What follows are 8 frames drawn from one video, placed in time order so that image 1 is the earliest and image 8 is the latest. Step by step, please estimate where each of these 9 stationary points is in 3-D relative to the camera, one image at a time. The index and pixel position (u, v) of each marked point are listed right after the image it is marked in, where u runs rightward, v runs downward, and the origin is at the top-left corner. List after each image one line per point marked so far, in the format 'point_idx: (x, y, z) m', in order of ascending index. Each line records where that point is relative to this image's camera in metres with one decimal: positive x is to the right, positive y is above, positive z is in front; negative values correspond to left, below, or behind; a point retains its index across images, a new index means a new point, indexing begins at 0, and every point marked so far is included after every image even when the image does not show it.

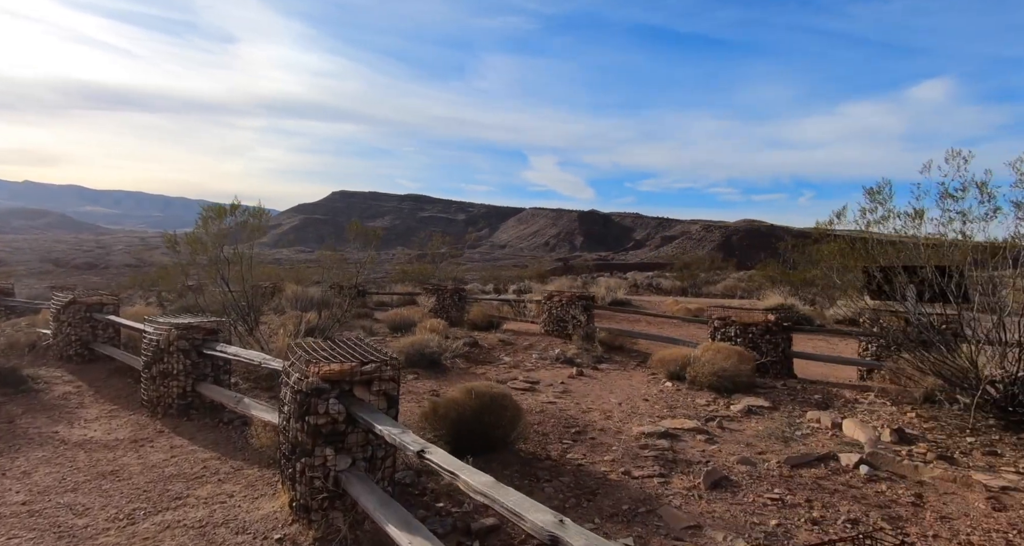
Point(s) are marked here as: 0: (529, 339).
0: (+0.4, -1.5, +12.3) m
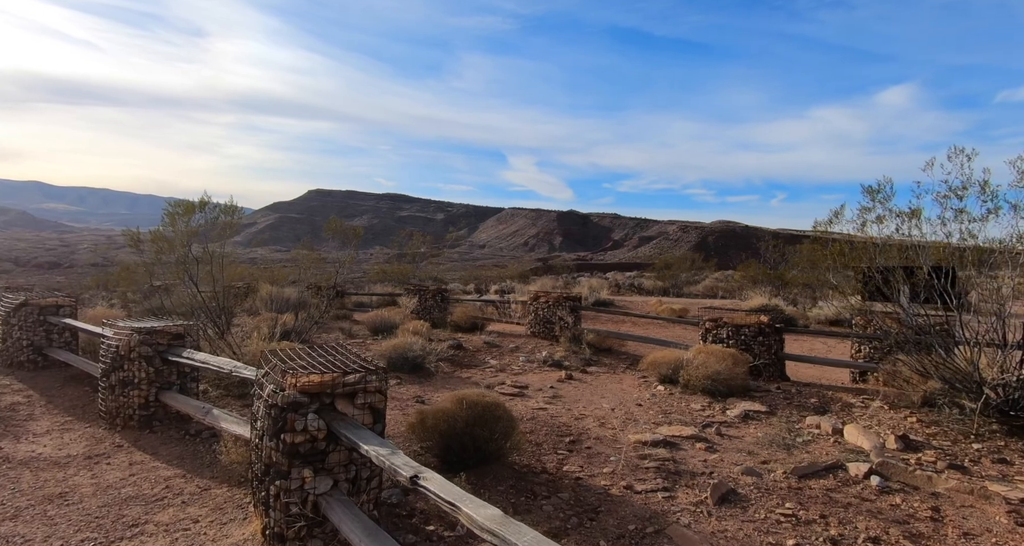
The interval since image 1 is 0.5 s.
0: (+0.1, -1.5, +12.0) m
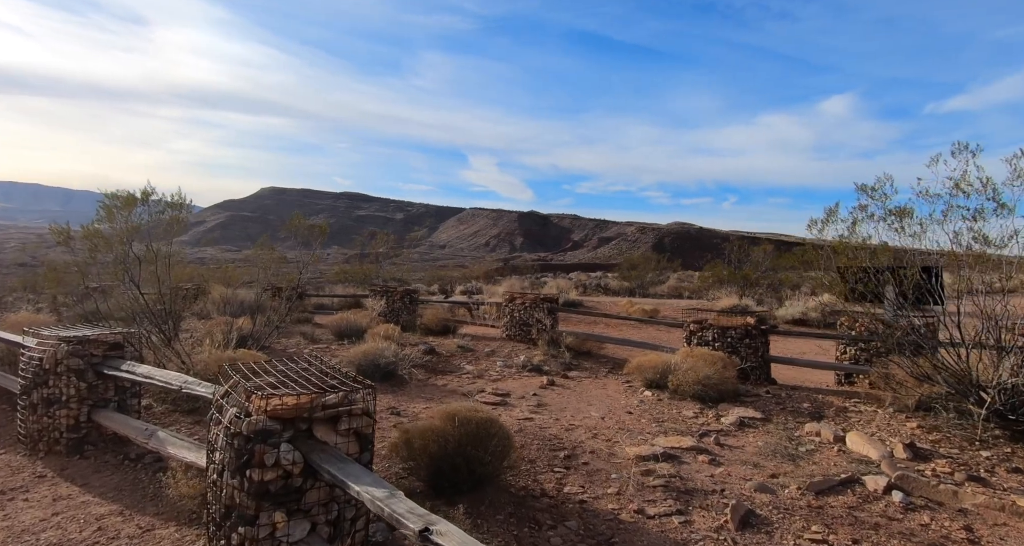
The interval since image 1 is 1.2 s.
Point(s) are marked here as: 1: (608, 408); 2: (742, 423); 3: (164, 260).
0: (-0.5, -1.5, +11.5) m
1: (+1.3, -1.8, +7.3) m
2: (+2.7, -1.8, +6.5) m
3: (-5.5, +0.2, +8.6) m
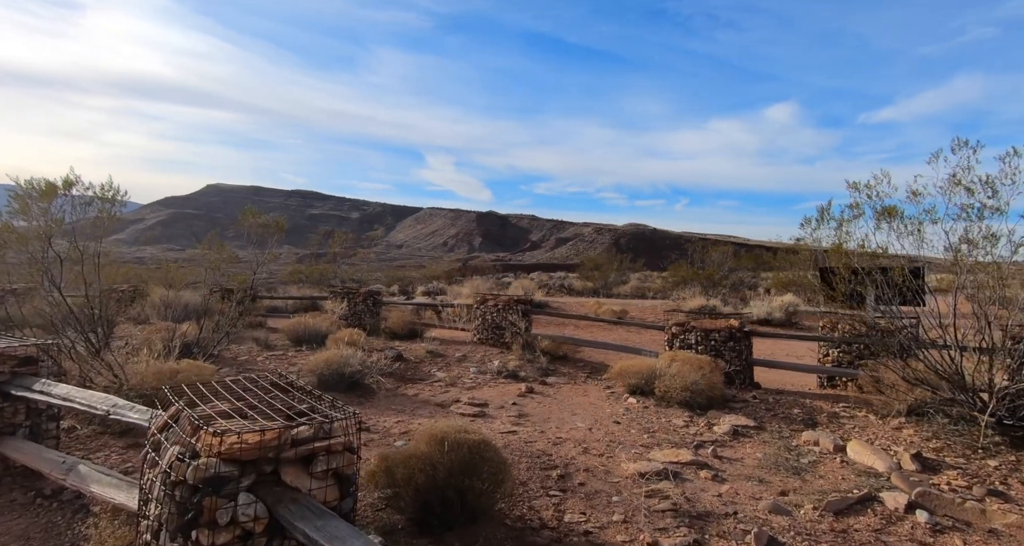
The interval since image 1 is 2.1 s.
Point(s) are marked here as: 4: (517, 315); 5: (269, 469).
0: (-1.0, -1.5, +10.9) m
1: (+1.0, -1.8, +6.9) m
2: (+2.5, -1.8, +6.2) m
3: (-5.8, +0.2, +7.7) m
4: (+0.1, -0.8, +11.0) m
5: (-1.0, -0.8, +2.2) m
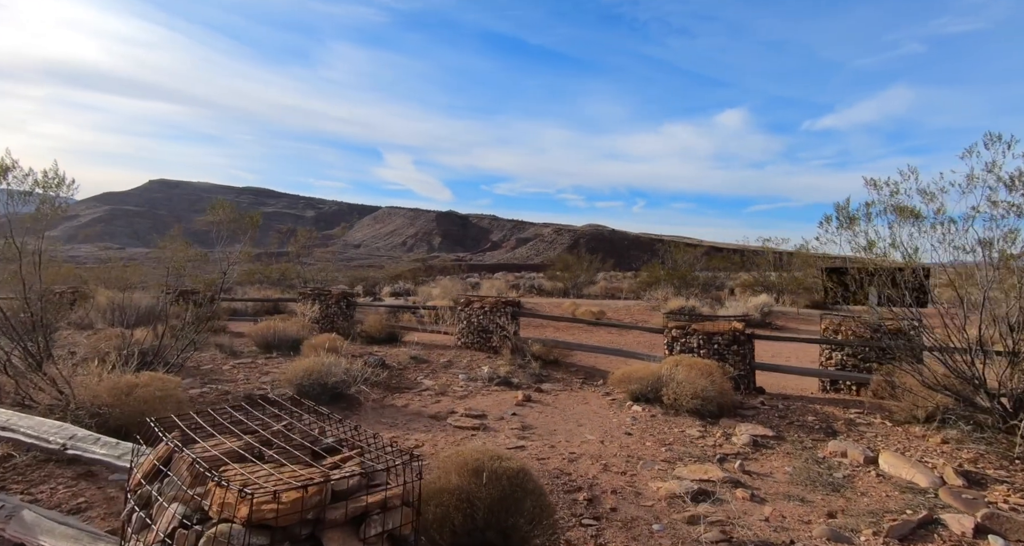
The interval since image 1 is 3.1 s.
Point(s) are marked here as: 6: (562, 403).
0: (-1.2, -1.5, +10.4) m
1: (+1.1, -1.8, +6.5) m
2: (+2.6, -1.8, +5.8) m
3: (-5.8, +0.2, +6.8) m
4: (-0.1, -0.9, +10.5) m
5: (-0.6, -0.8, +1.7) m
6: (+0.7, -1.8, +7.8) m
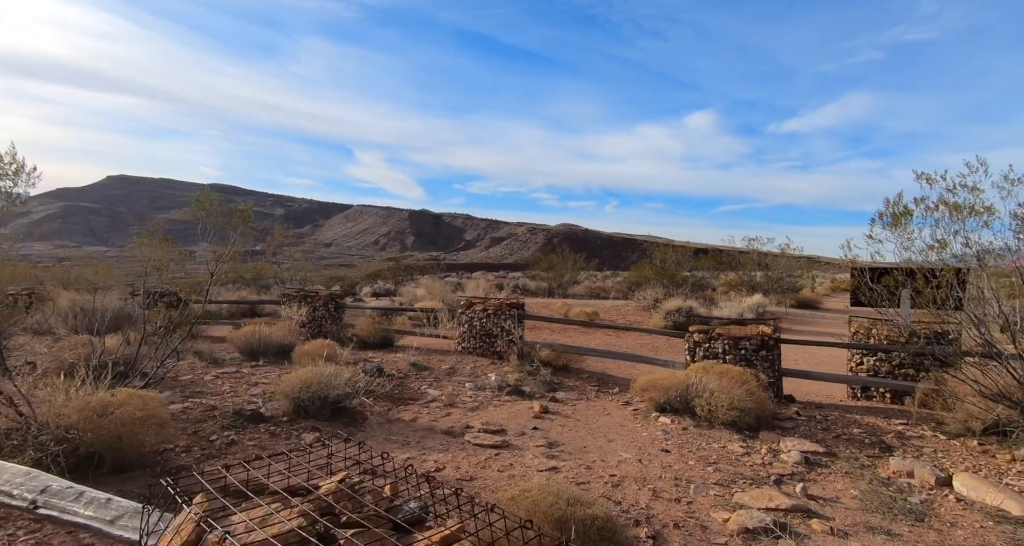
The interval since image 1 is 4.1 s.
0: (-1.1, -1.5, +9.7) m
1: (+1.3, -1.9, +5.9) m
2: (+2.9, -1.8, +5.3) m
3: (-5.5, +0.2, +5.9) m
4: (0.0, -0.9, +9.9) m
5: (-0.2, -0.8, +1.1) m
6: (+0.9, -1.9, +7.2) m
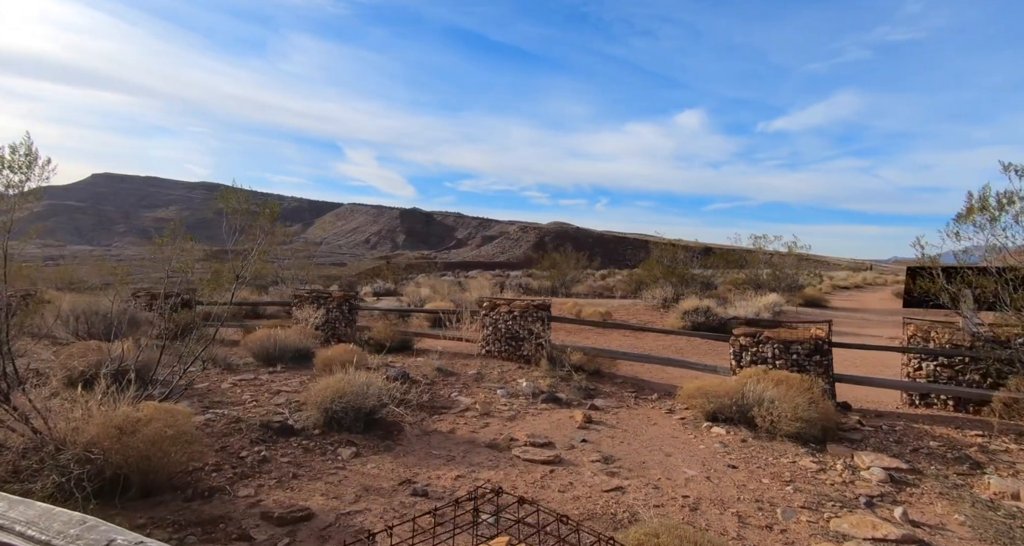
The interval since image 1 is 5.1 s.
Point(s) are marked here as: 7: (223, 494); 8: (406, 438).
0: (-0.7, -1.5, +9.2) m
1: (+1.8, -1.9, +5.5) m
2: (+3.4, -1.8, +4.9) m
3: (-5.0, +0.1, +5.4) m
4: (+0.4, -0.9, +9.4) m
5: (+0.4, -0.9, +0.6) m
6: (+1.4, -1.9, +6.8) m
7: (-2.2, -1.7, +4.2) m
8: (-1.1, -1.8, +5.9) m
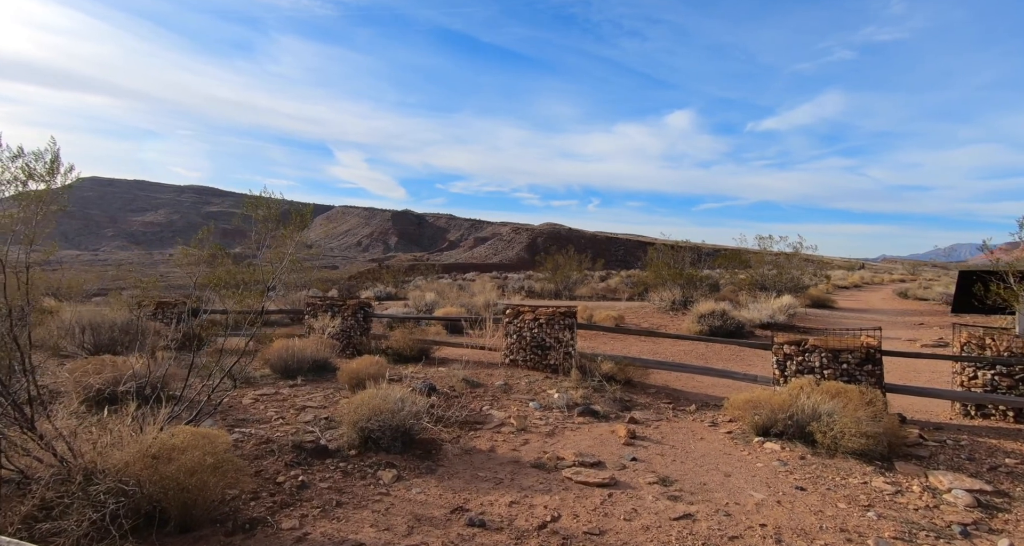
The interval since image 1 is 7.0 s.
0: (-0.2, -1.6, +8.9) m
1: (+2.3, -1.9, +5.1) m
2: (+3.9, -1.9, +4.6) m
3: (-4.6, 0.0, +5.0) m
4: (+0.9, -1.0, +9.1) m
5: (+0.9, -0.9, +0.3) m
6: (+1.9, -1.9, +6.5) m
7: (-1.7, -1.8, +3.9) m
8: (-0.6, -1.9, +5.5) m
